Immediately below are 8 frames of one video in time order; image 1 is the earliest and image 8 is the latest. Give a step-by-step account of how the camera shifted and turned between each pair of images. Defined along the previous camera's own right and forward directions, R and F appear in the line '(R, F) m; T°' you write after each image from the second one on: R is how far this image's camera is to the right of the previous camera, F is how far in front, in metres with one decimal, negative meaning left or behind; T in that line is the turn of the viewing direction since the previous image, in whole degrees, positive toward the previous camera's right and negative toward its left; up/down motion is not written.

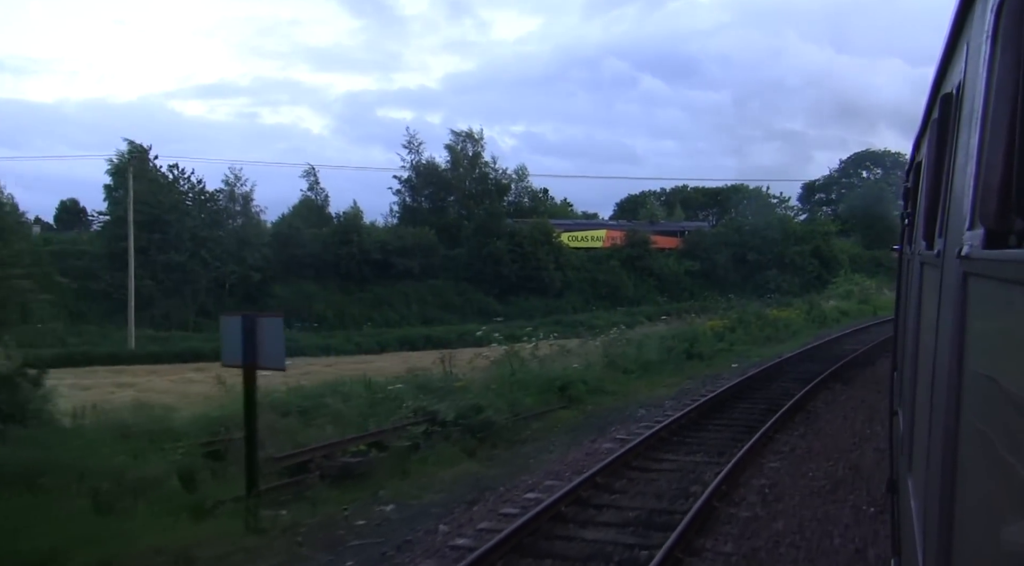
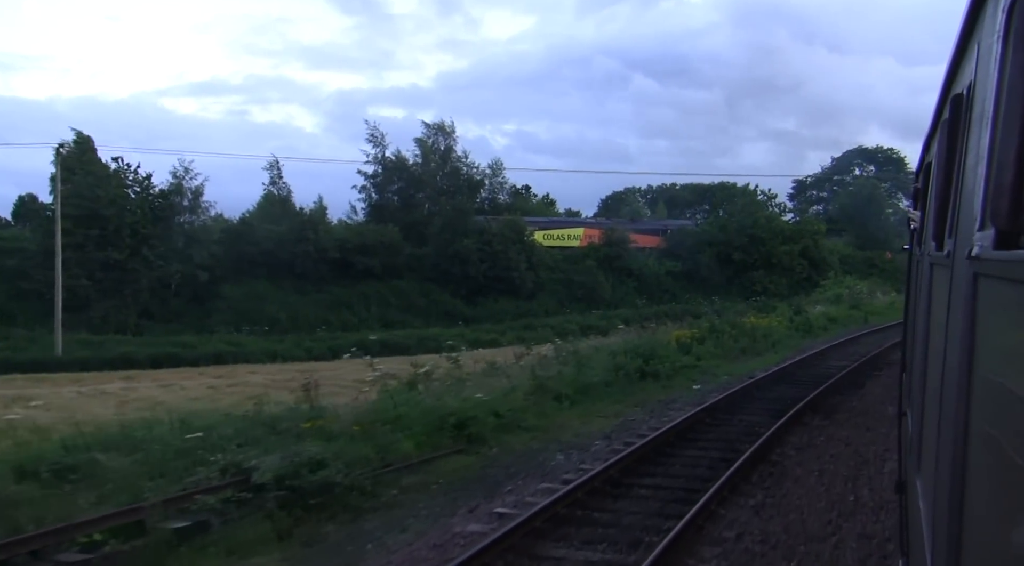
(+1.6, +4.2) m; 0°
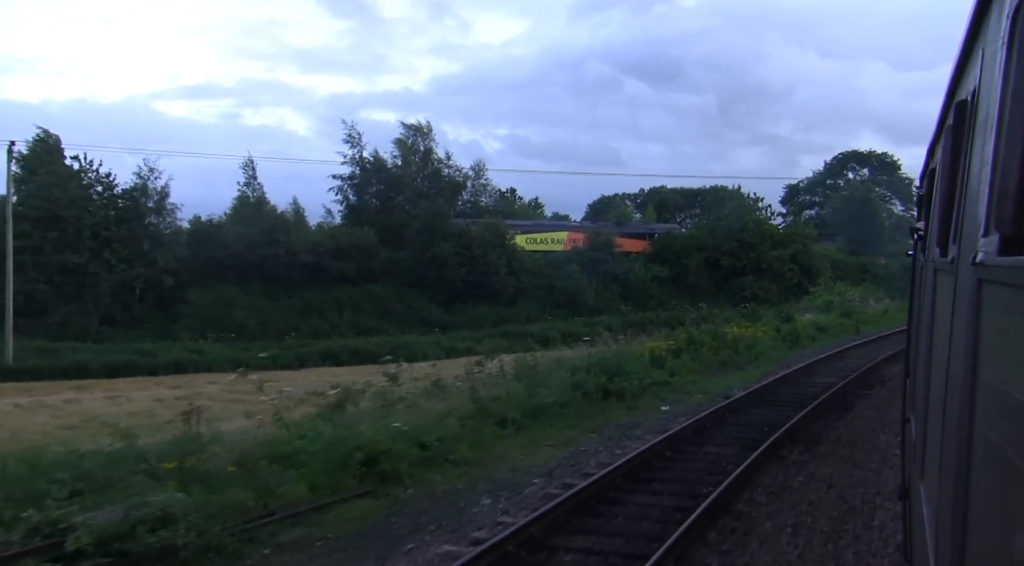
(+0.9, +2.3) m; 0°
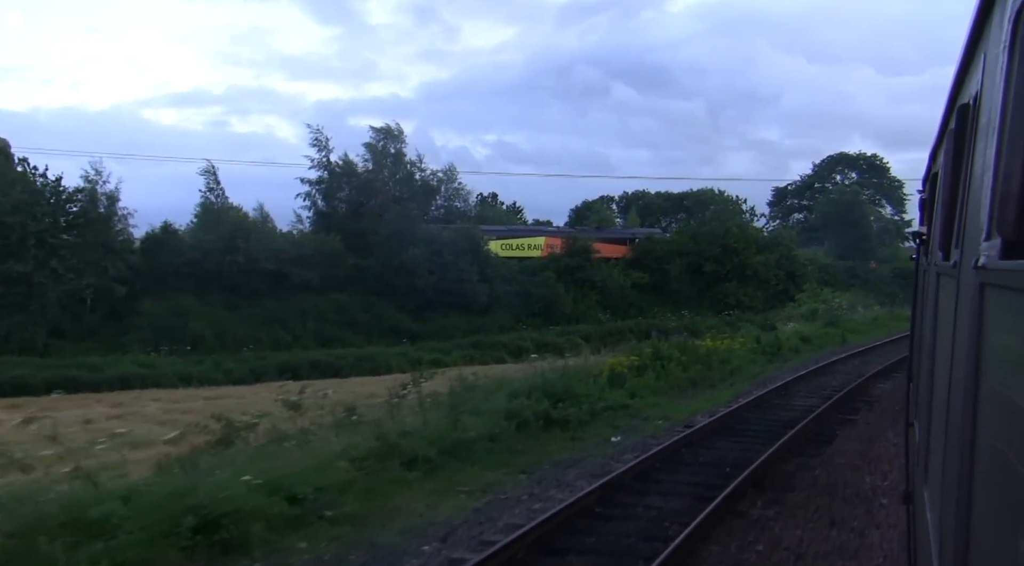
(+1.1, +2.7) m; +1°
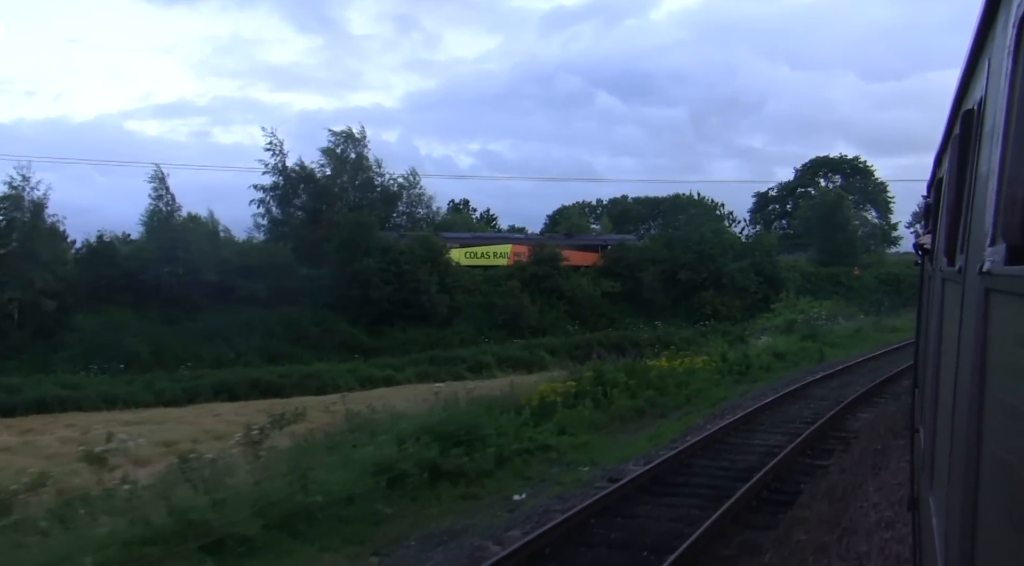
(+1.5, +3.4) m; +1°
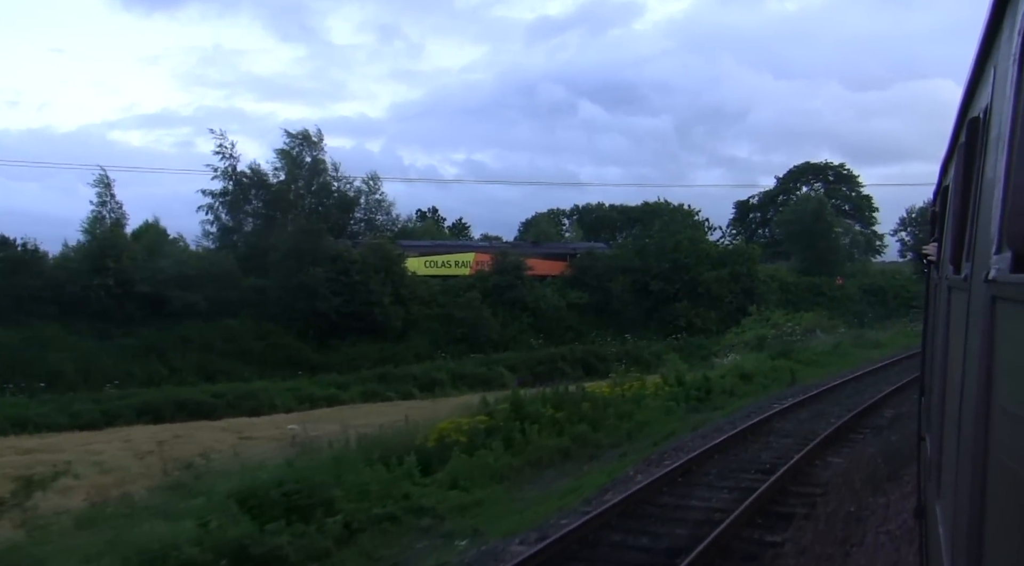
(+1.5, +3.4) m; +1°
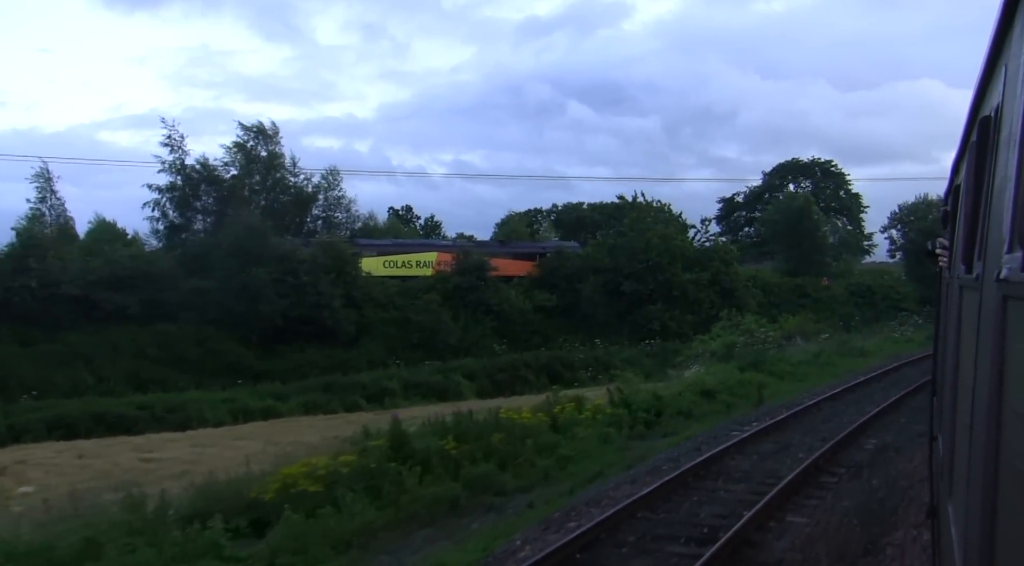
(+1.5, +3.5) m; +1°
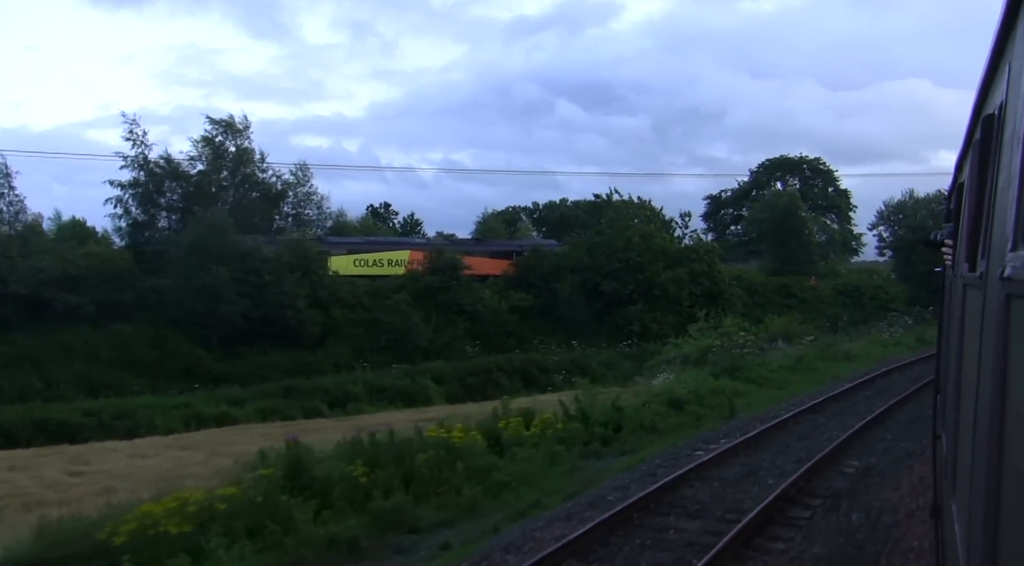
(+0.8, +1.9) m; +1°
